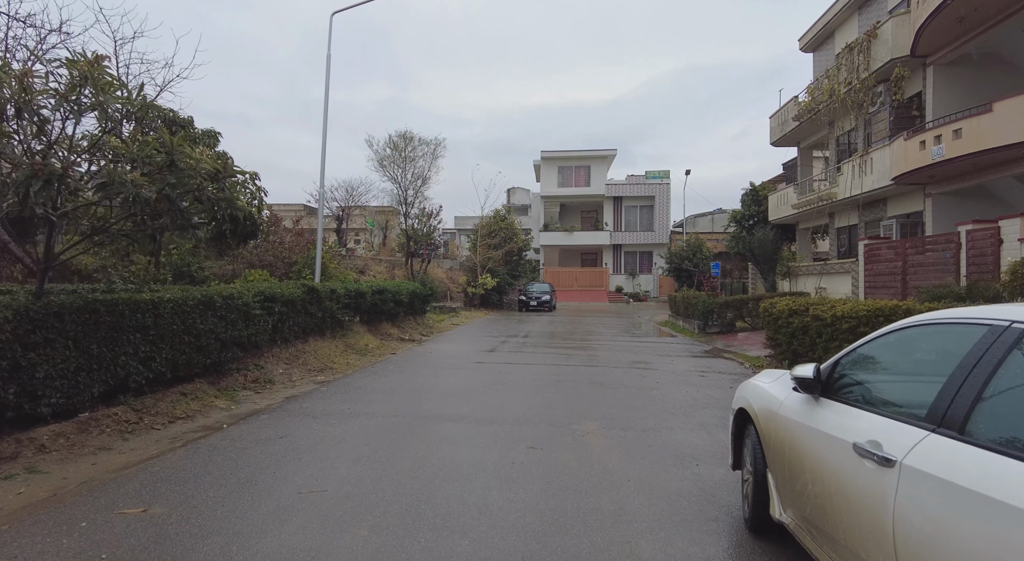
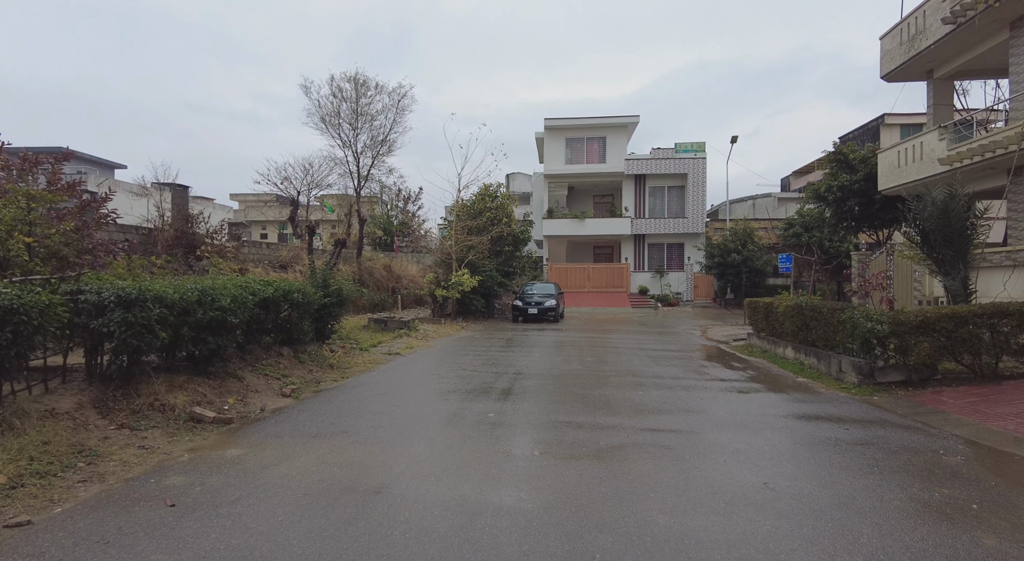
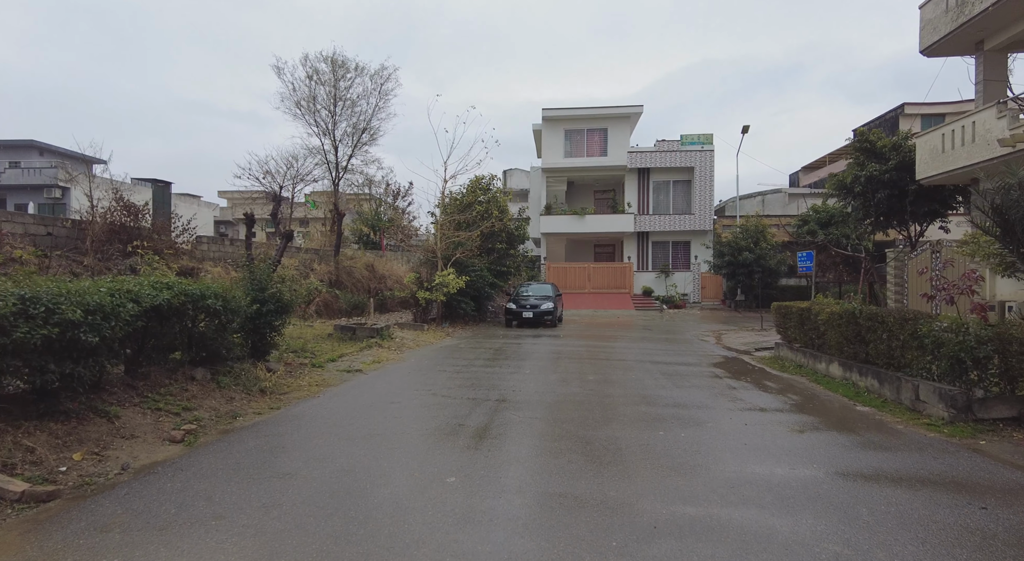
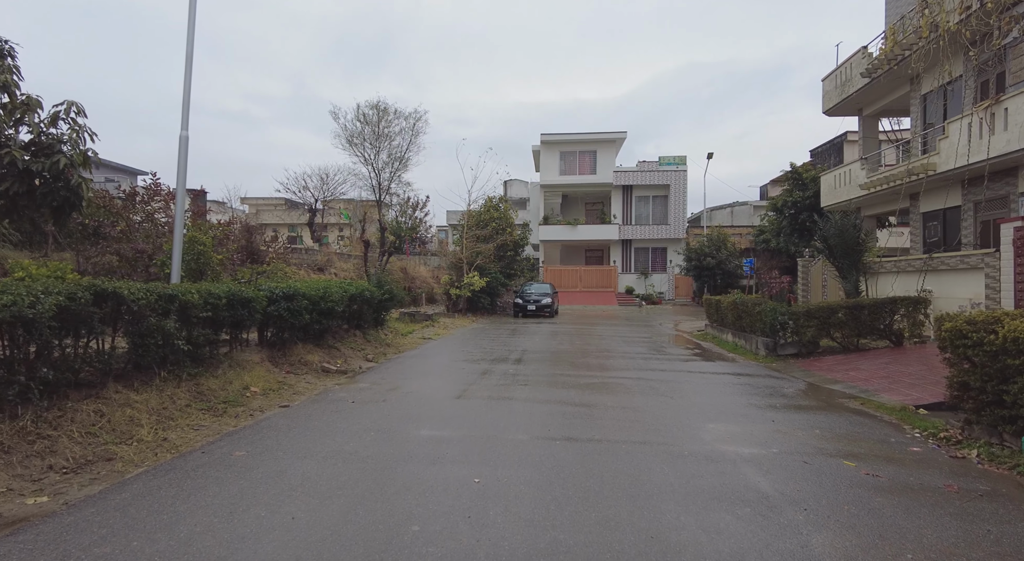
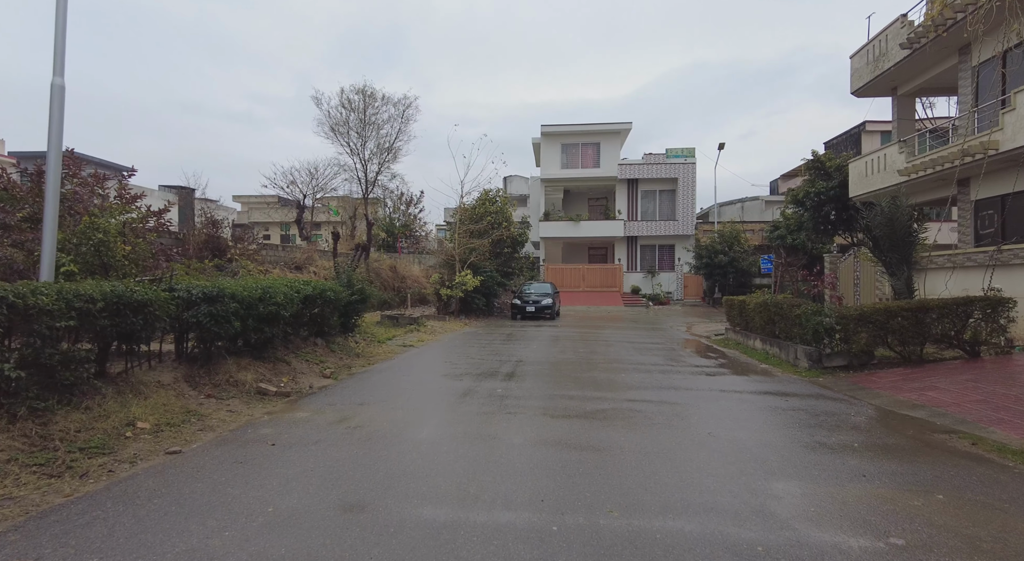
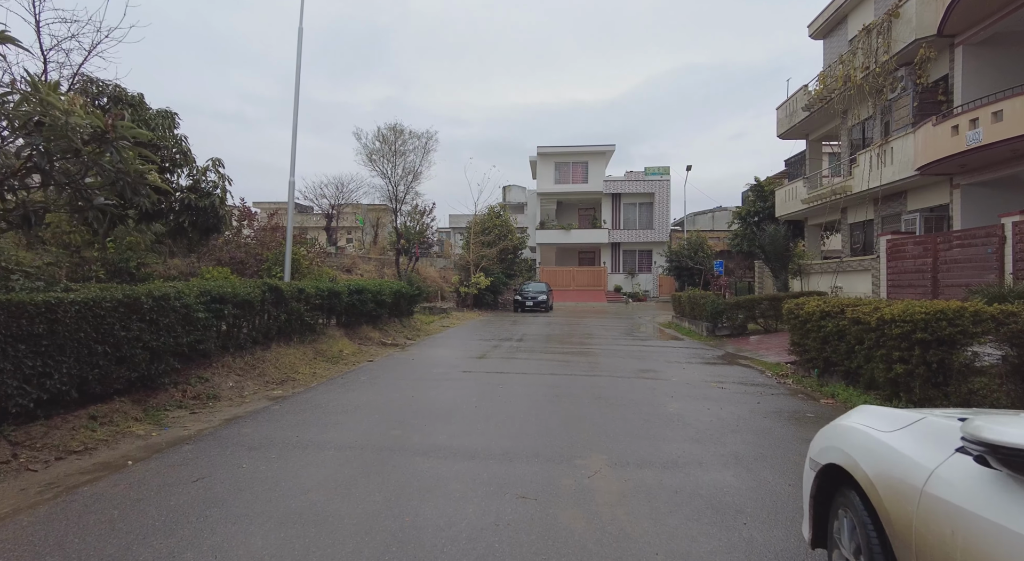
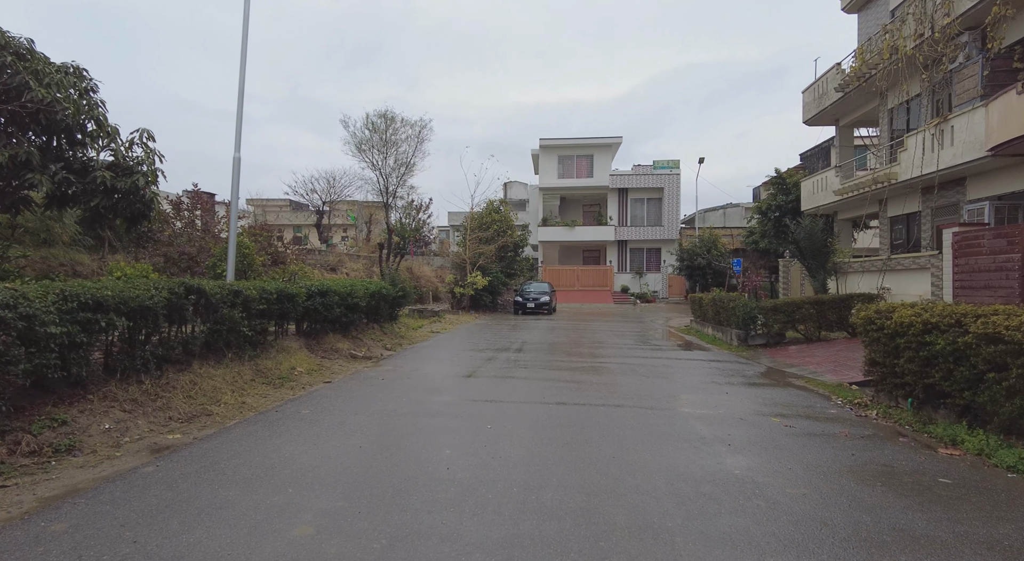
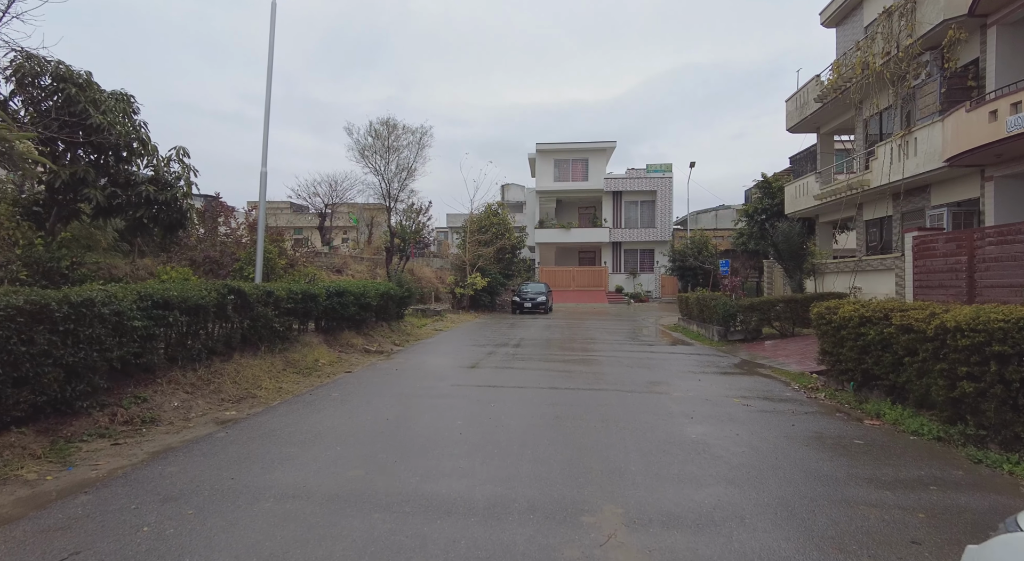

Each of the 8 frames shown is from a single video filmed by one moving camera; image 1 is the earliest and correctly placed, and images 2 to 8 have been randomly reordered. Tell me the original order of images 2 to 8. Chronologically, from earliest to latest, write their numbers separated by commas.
6, 8, 7, 4, 5, 2, 3
